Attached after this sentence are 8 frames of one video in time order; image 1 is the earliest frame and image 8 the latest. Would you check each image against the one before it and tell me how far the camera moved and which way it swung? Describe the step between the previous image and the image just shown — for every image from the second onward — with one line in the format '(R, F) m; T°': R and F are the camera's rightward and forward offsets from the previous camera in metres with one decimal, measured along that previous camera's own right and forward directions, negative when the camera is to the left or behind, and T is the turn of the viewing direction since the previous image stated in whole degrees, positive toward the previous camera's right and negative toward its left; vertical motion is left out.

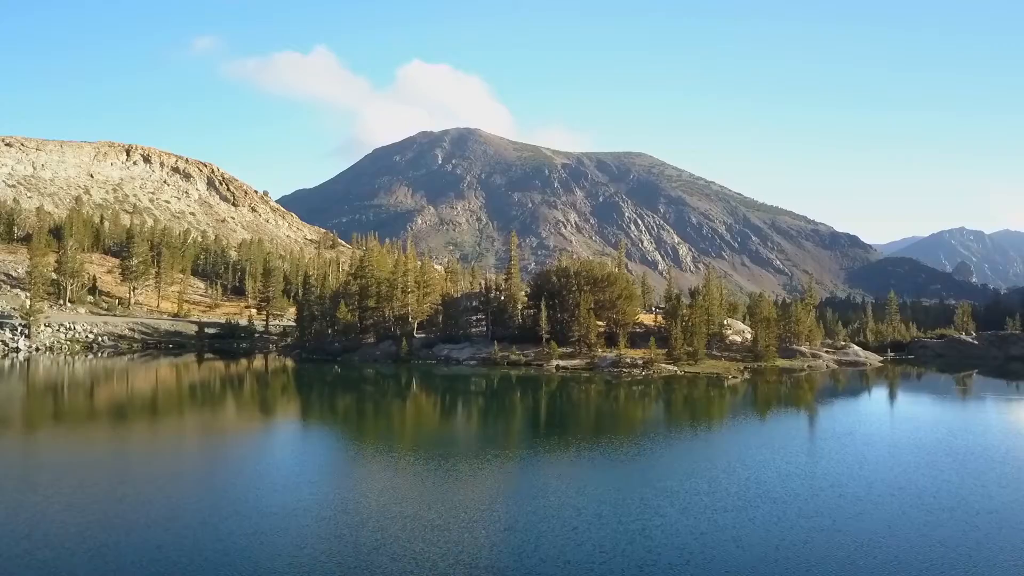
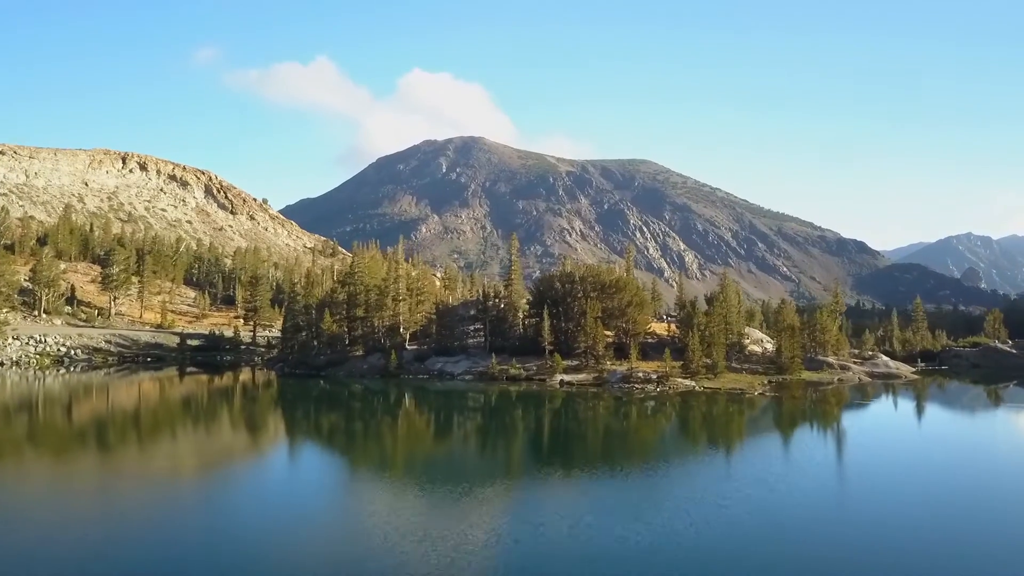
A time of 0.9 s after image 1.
(+0.8, +8.5) m; 0°
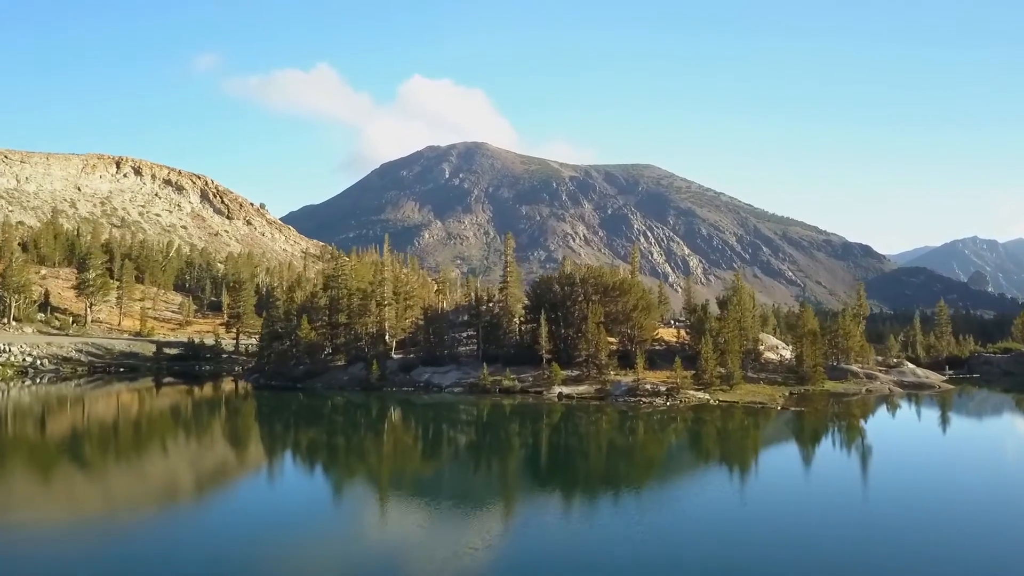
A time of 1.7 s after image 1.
(+1.2, +8.0) m; 0°
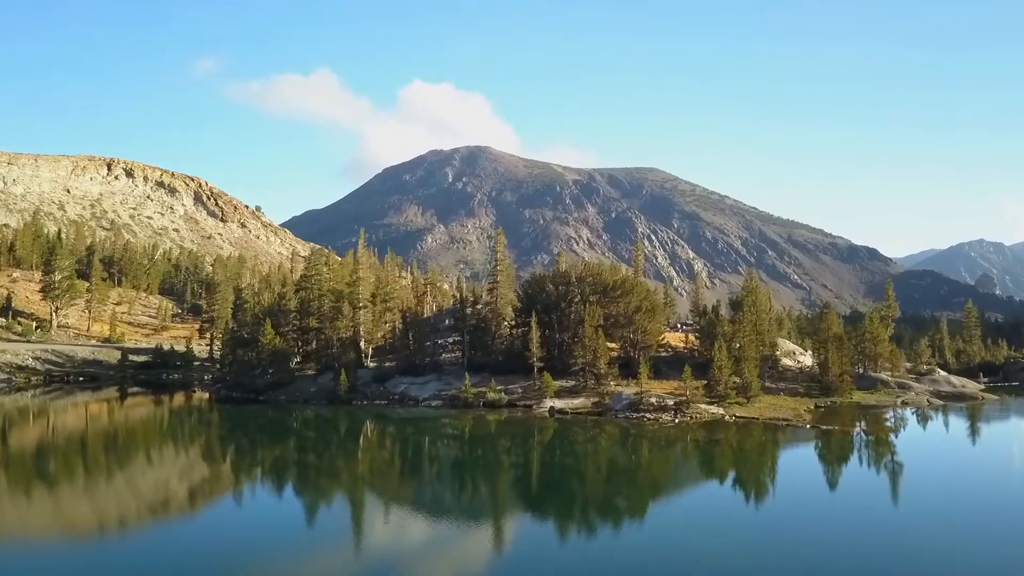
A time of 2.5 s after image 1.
(+1.9, +9.3) m; 0°
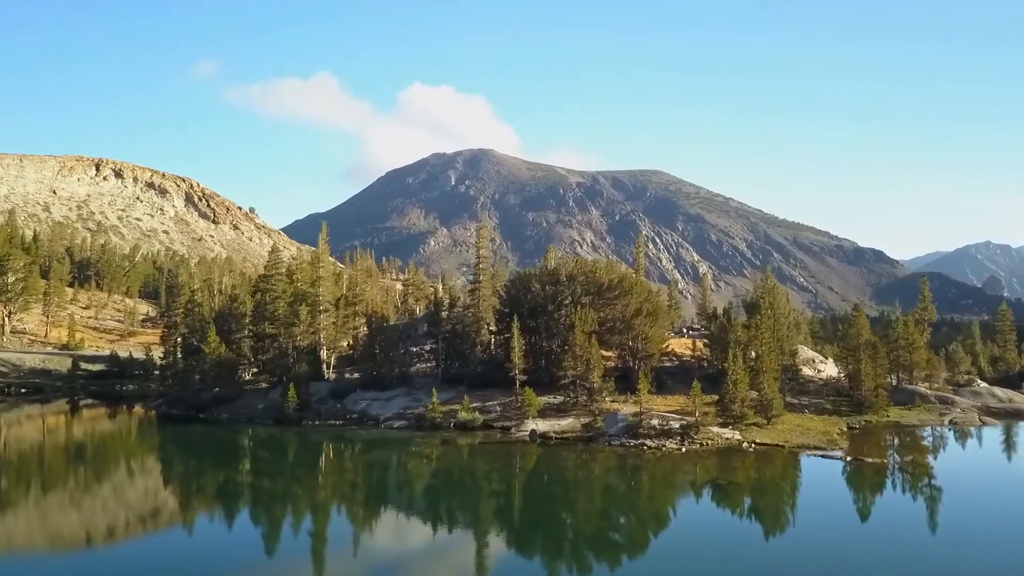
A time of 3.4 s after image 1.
(+2.4, +10.3) m; 0°
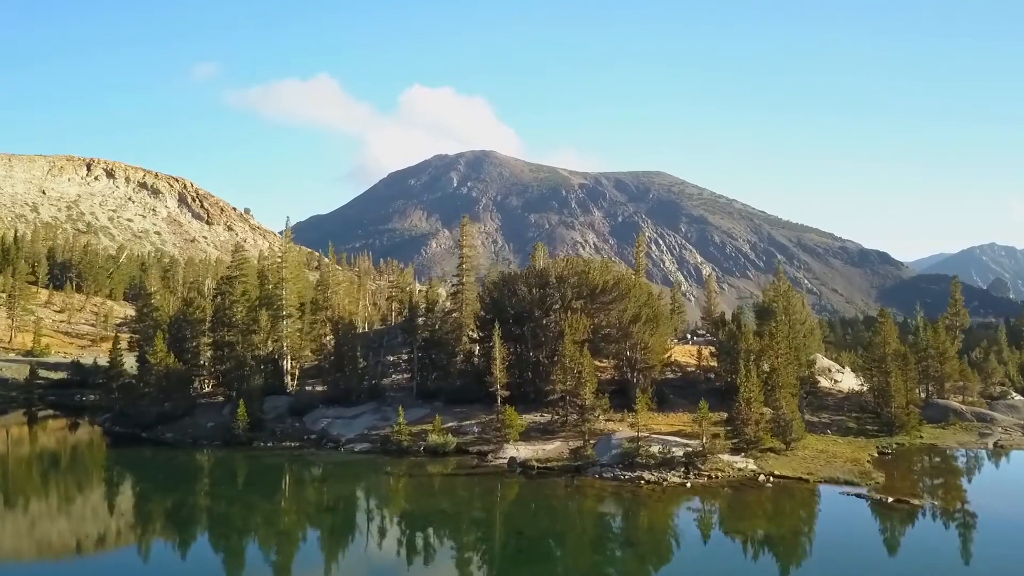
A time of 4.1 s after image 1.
(+1.8, +7.4) m; 0°
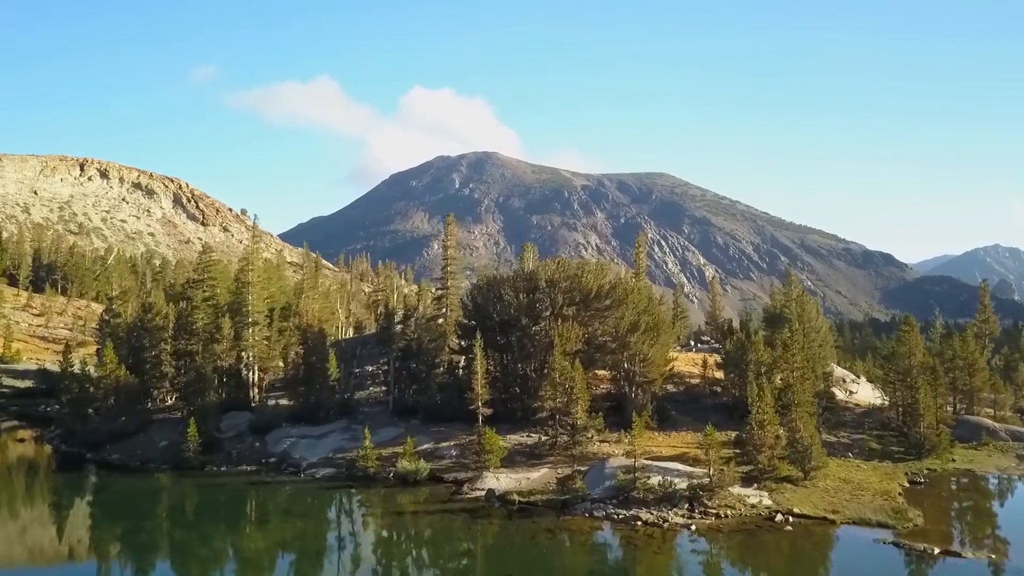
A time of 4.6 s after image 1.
(+1.4, +5.7) m; 0°
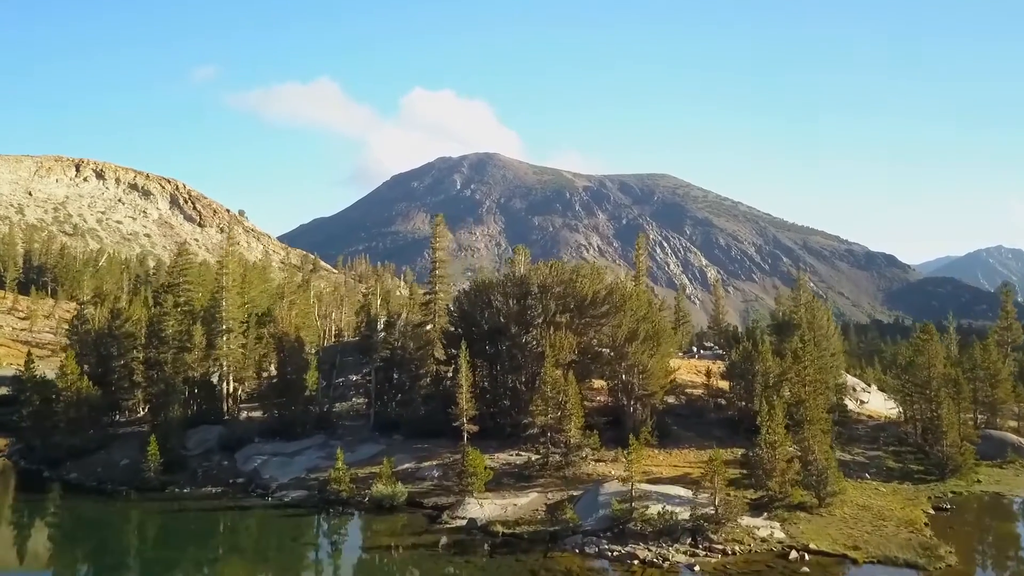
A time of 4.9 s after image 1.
(+0.9, +3.7) m; 0°
